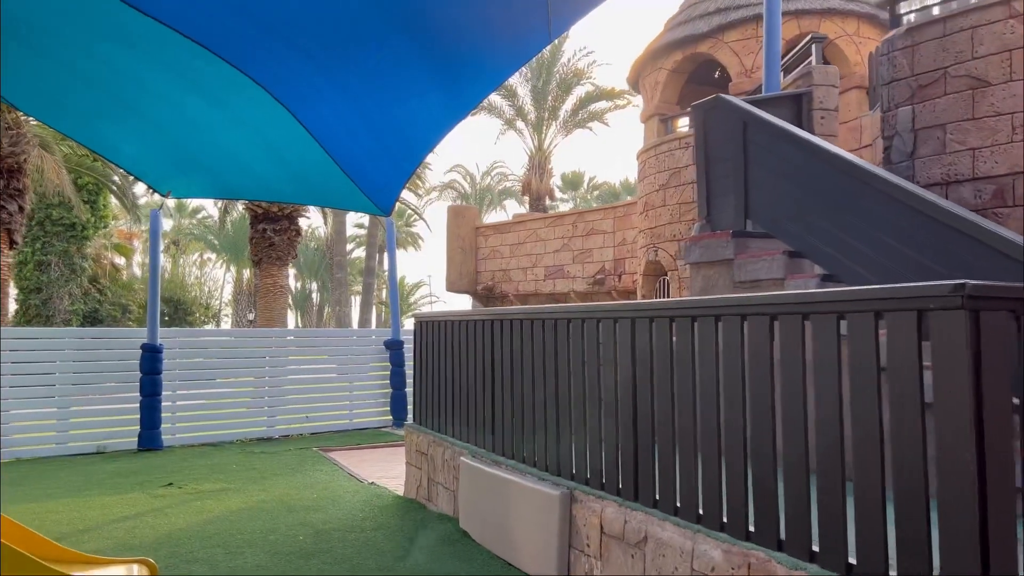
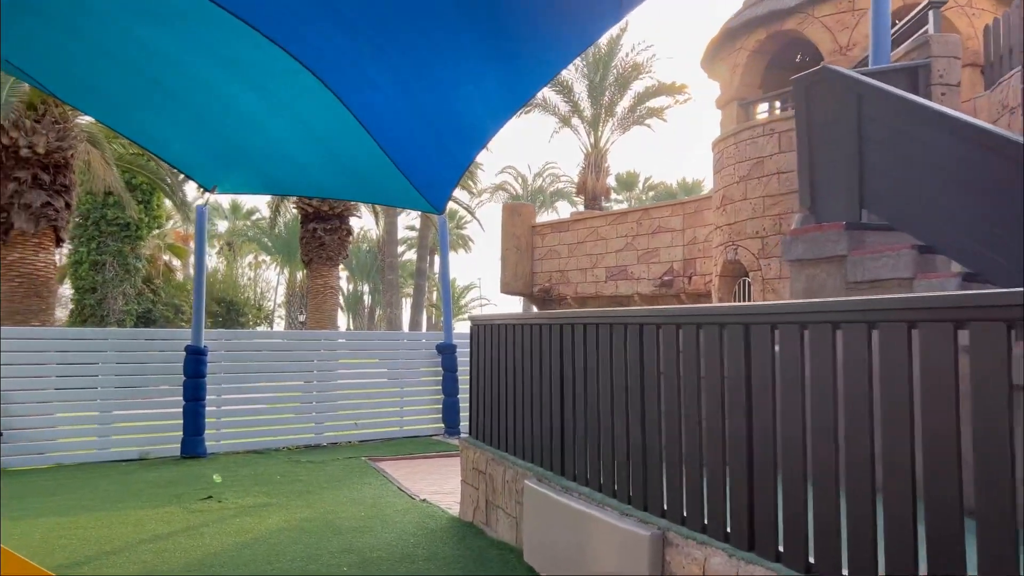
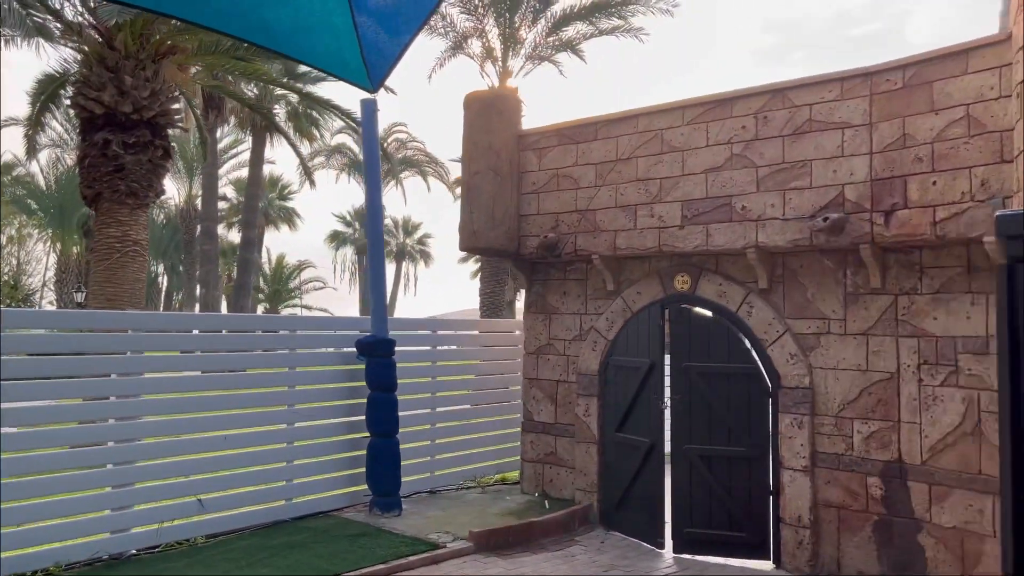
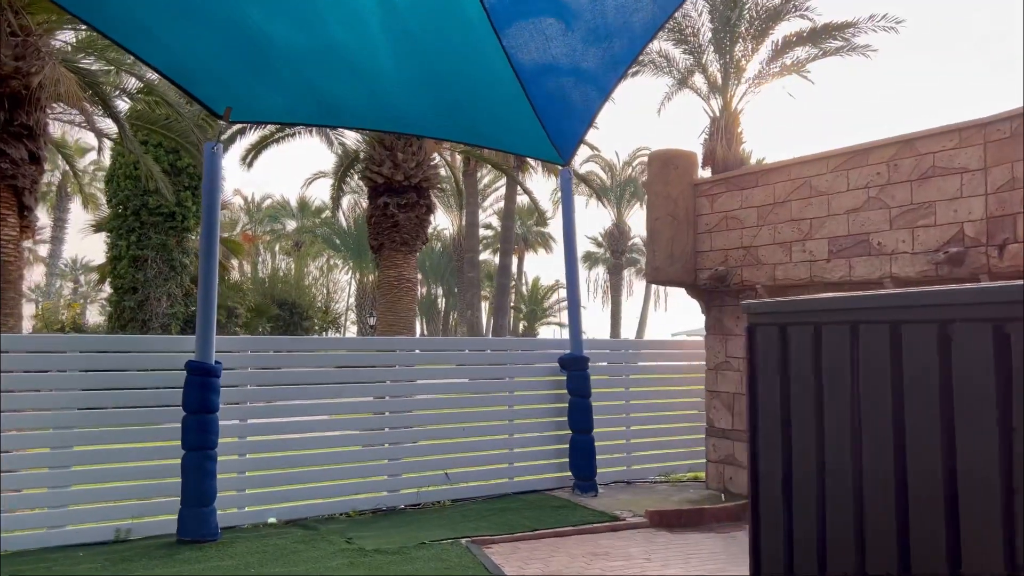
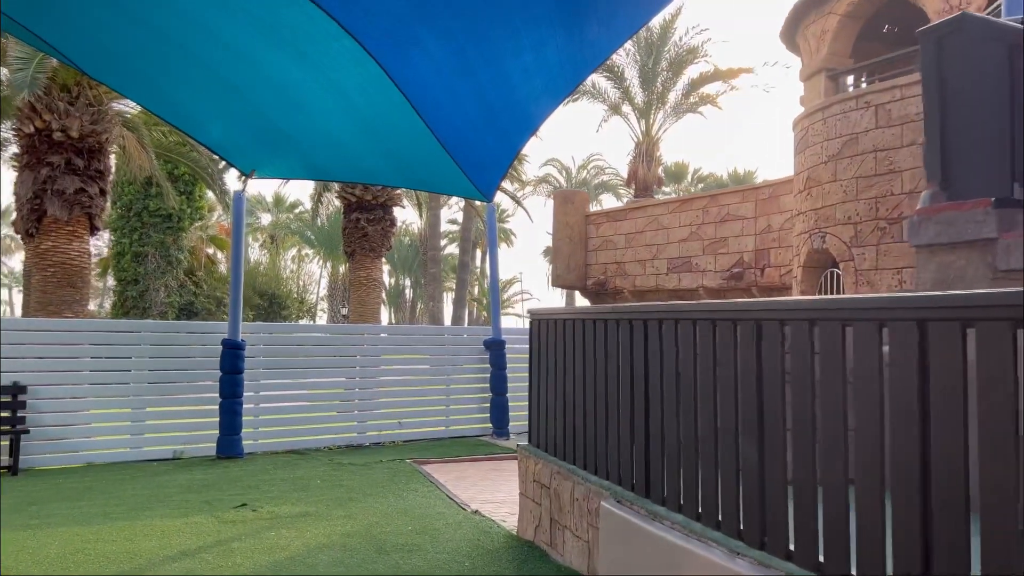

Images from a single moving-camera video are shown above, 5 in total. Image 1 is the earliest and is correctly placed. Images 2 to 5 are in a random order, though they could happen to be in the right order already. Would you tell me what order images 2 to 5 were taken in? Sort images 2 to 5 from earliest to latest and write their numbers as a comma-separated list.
2, 5, 4, 3
